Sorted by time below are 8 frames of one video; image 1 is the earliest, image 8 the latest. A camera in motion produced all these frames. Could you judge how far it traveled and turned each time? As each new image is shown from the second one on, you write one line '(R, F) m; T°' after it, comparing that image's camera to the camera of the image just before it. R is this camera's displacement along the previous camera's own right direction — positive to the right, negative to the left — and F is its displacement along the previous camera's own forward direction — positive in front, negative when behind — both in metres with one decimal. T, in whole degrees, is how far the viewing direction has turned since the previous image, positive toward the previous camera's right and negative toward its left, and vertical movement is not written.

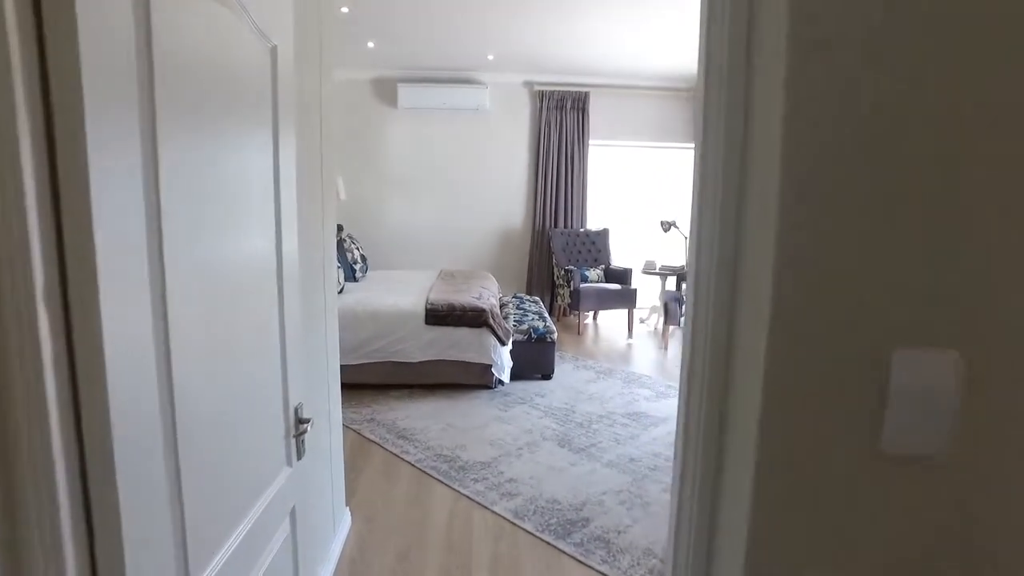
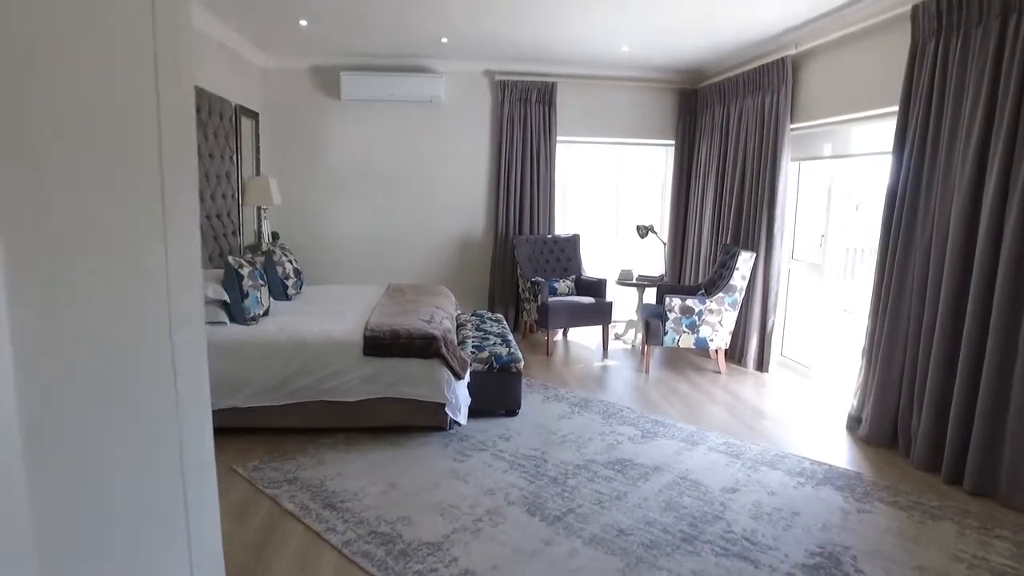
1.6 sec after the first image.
(0.0, +0.7) m; +3°
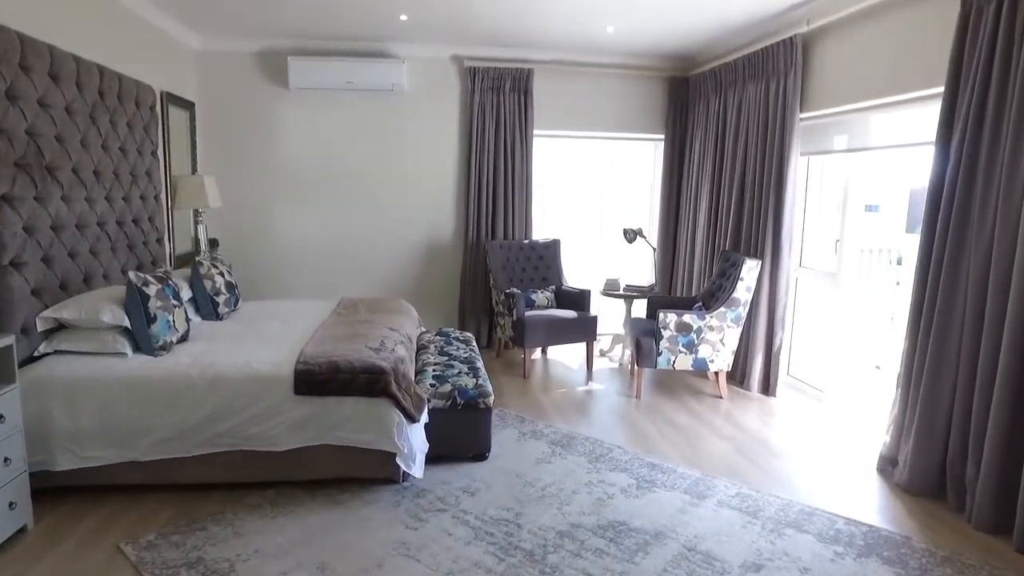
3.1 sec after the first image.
(+0.1, +0.6) m; +2°
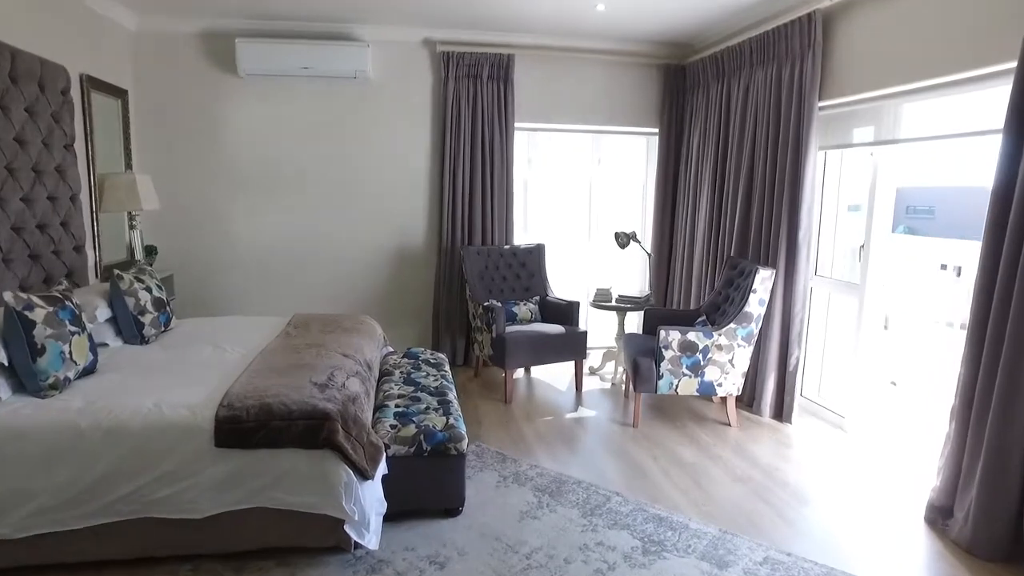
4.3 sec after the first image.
(0.0, +0.6) m; +2°
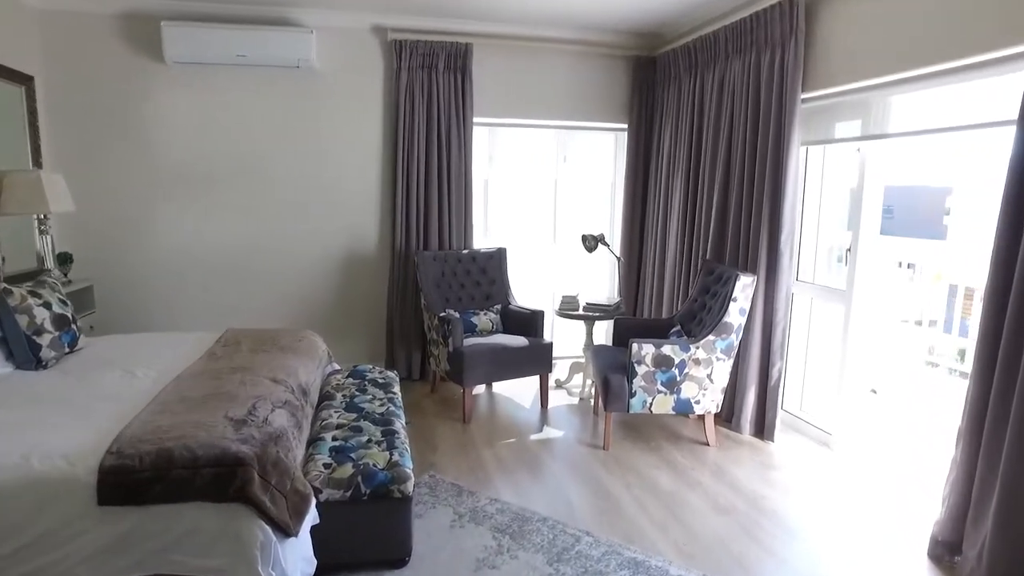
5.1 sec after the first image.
(0.0, +0.4) m; +3°
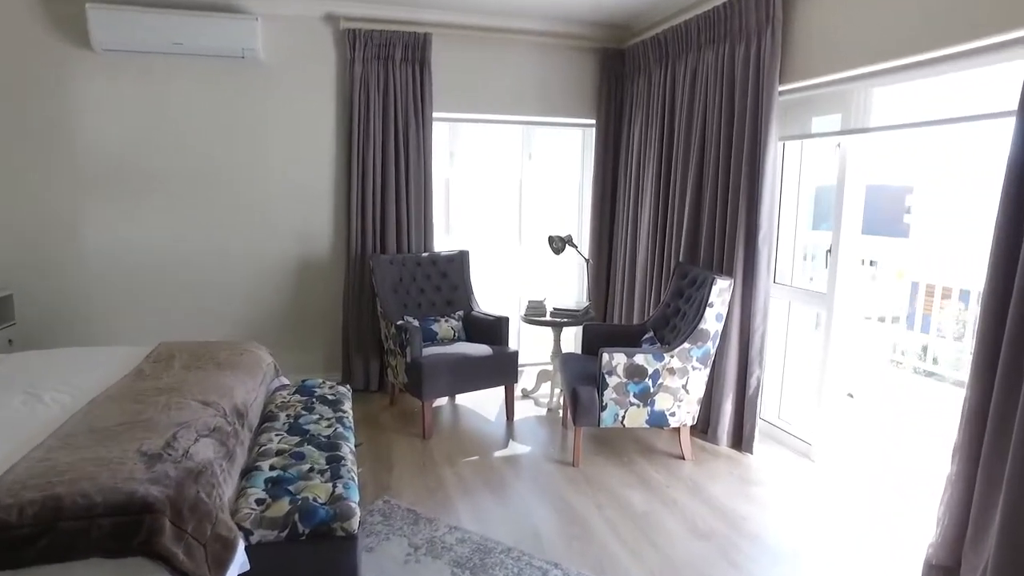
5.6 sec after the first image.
(0.0, +0.2) m; +3°
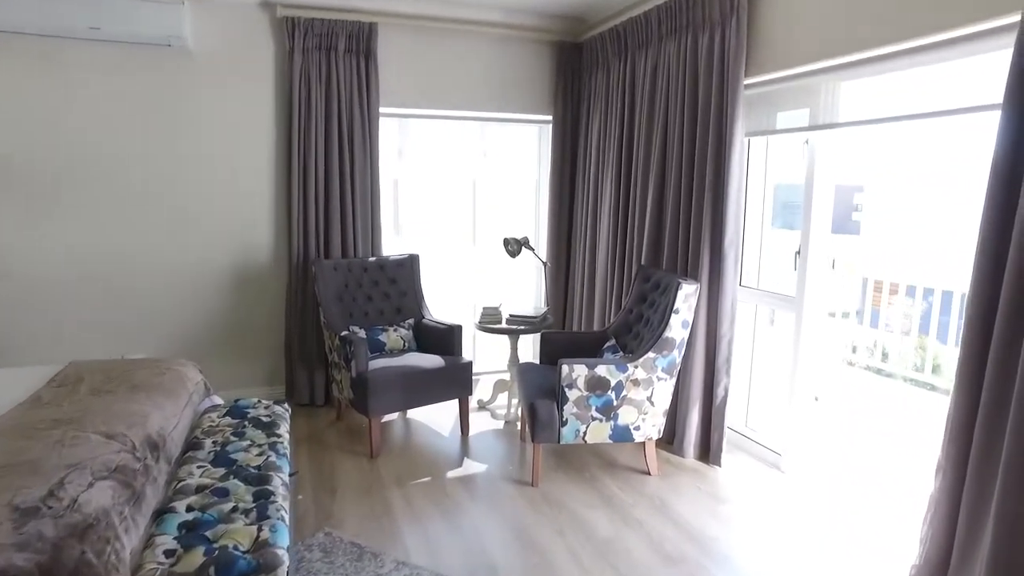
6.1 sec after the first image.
(0.0, +0.2) m; +3°
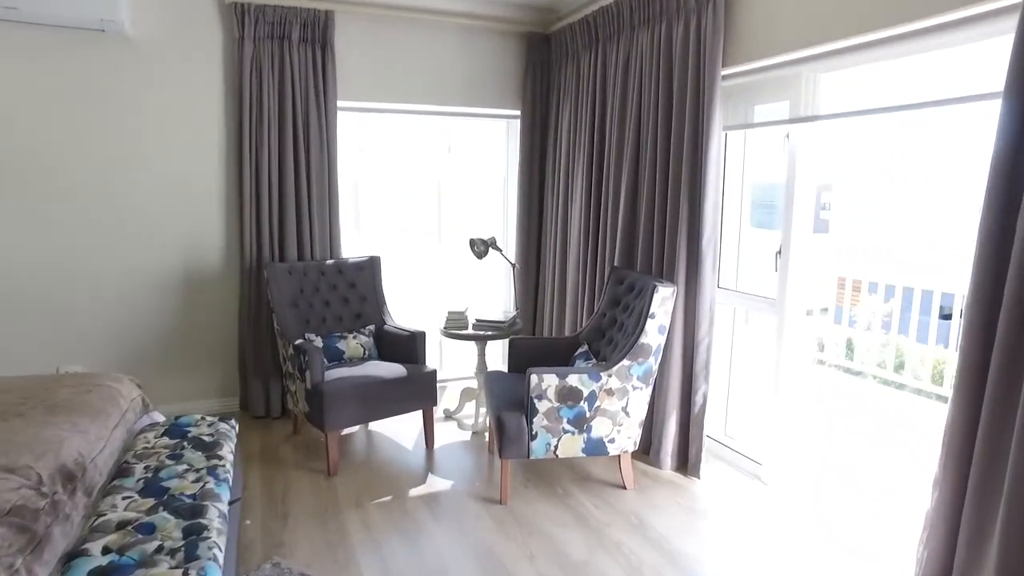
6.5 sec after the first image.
(0.0, +0.2) m; +2°
